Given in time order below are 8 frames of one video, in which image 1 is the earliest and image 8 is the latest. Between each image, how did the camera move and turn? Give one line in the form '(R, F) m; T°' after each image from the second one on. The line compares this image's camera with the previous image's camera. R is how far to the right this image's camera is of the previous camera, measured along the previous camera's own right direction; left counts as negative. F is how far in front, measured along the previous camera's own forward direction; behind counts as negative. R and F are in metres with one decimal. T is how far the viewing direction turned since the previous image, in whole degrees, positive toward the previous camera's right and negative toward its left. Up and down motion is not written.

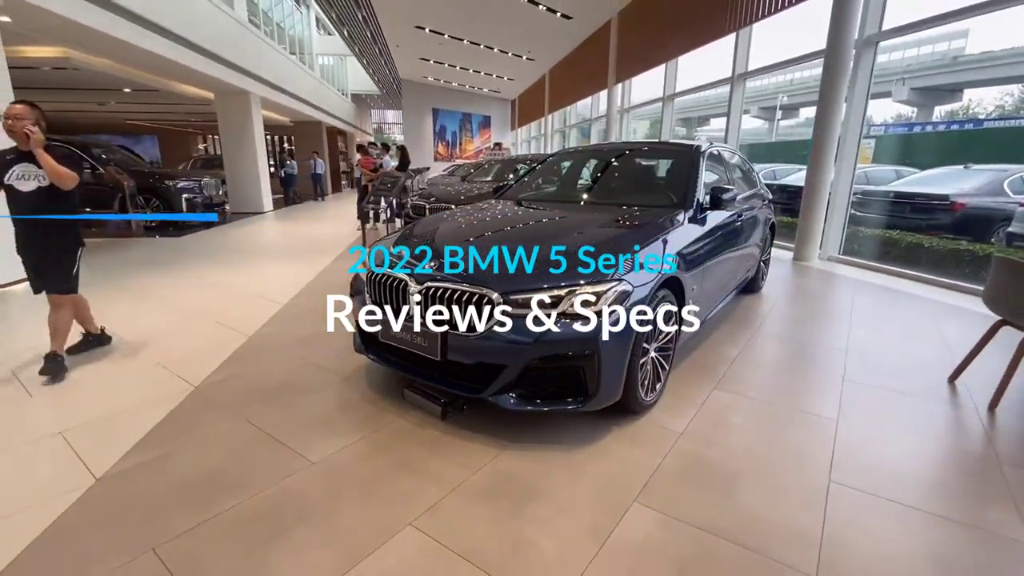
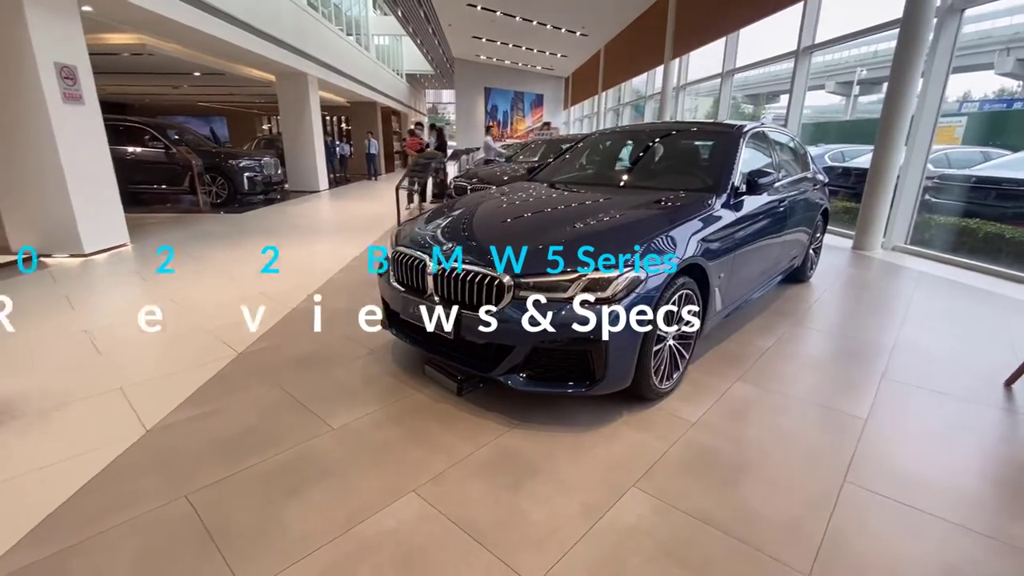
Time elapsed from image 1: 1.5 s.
(+0.2, 0.0) m; -6°
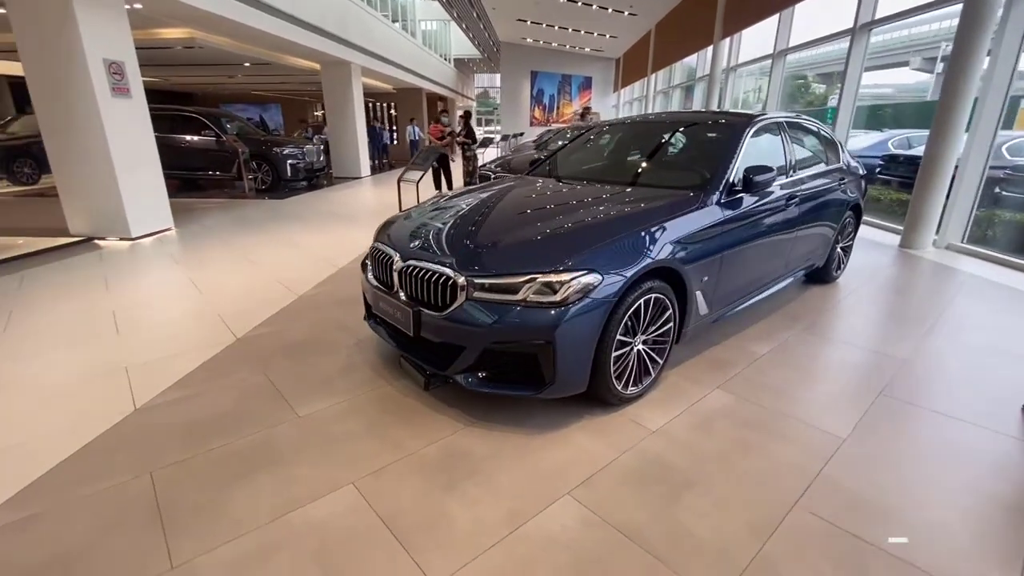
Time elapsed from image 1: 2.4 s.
(+0.4, 0.0) m; -6°
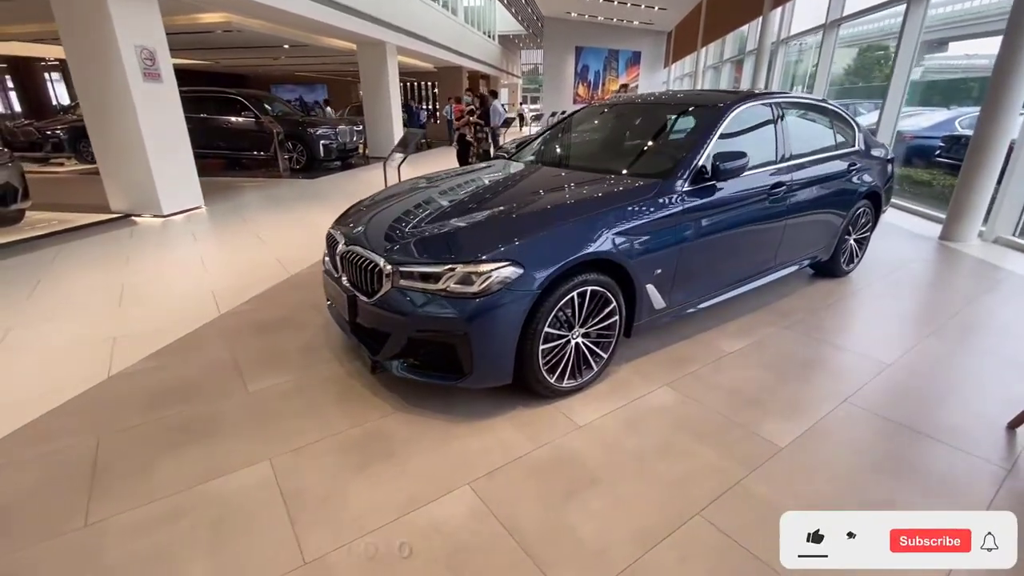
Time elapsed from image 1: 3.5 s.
(+0.5, 0.0) m; -6°
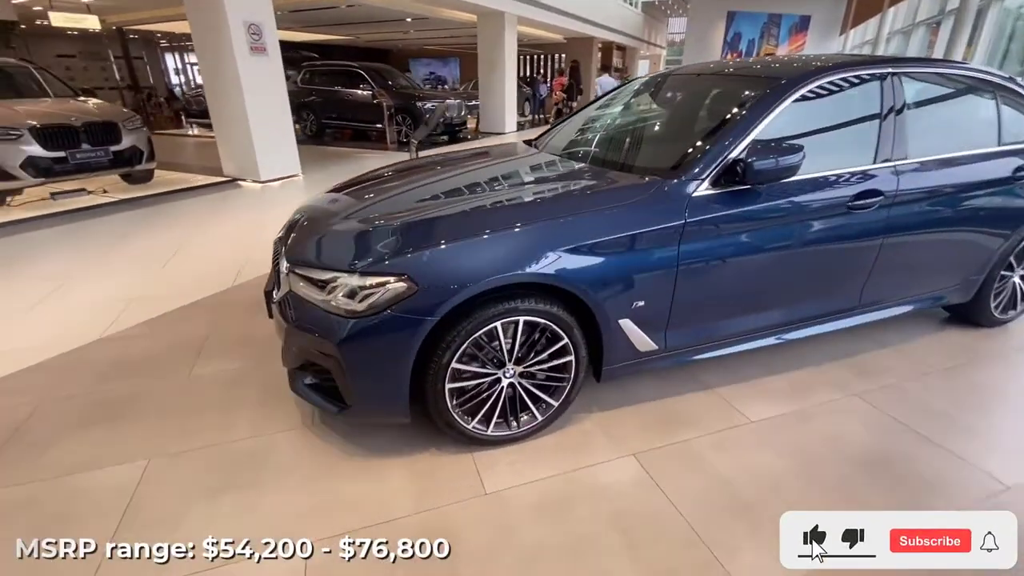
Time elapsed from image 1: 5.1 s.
(+0.7, +0.5) m; -15°
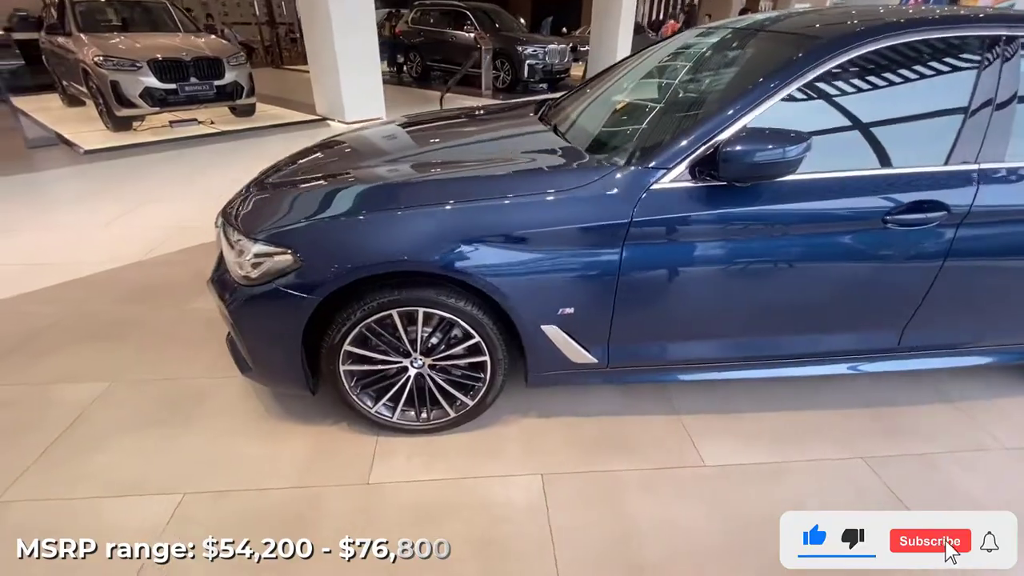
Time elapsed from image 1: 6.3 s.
(+0.6, +0.3) m; -12°
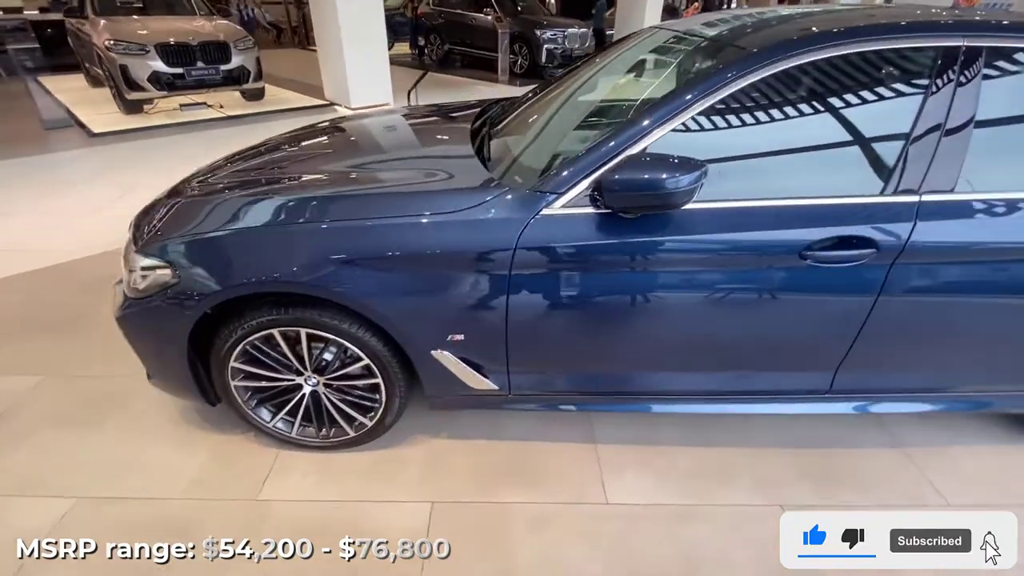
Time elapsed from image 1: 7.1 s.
(+0.4, +0.1) m; -4°
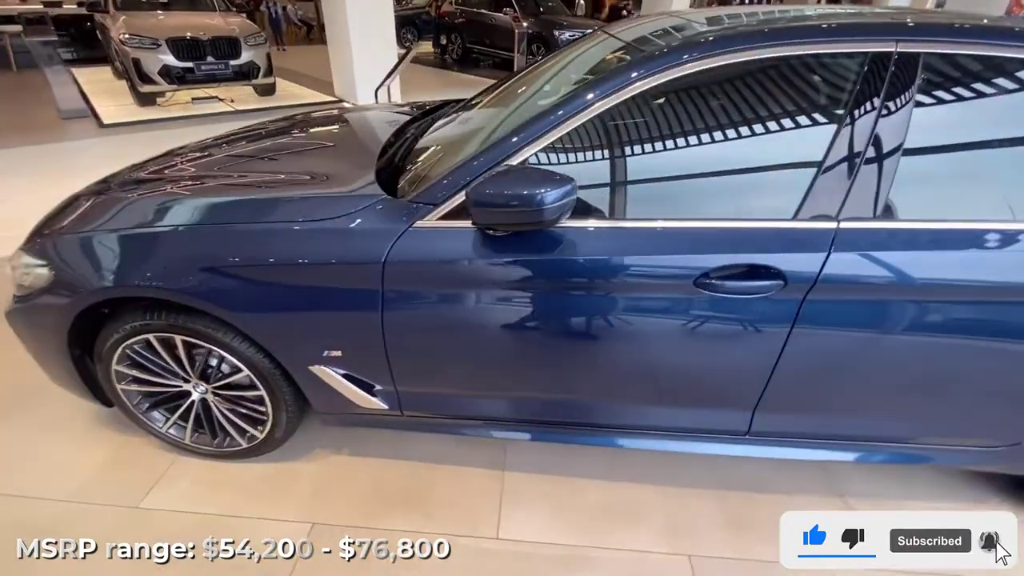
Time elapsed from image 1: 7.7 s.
(+0.4, +0.1) m; -3°
